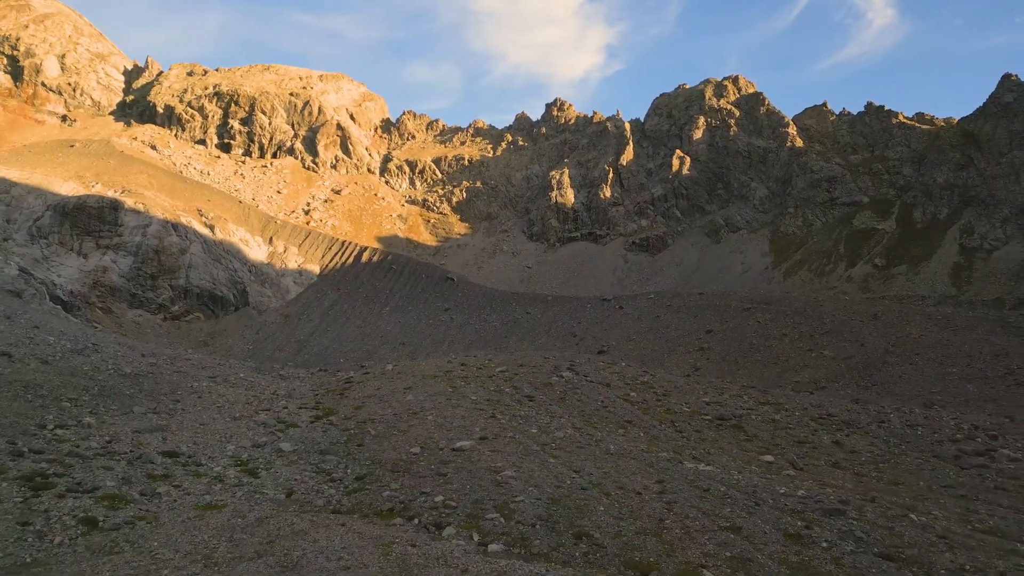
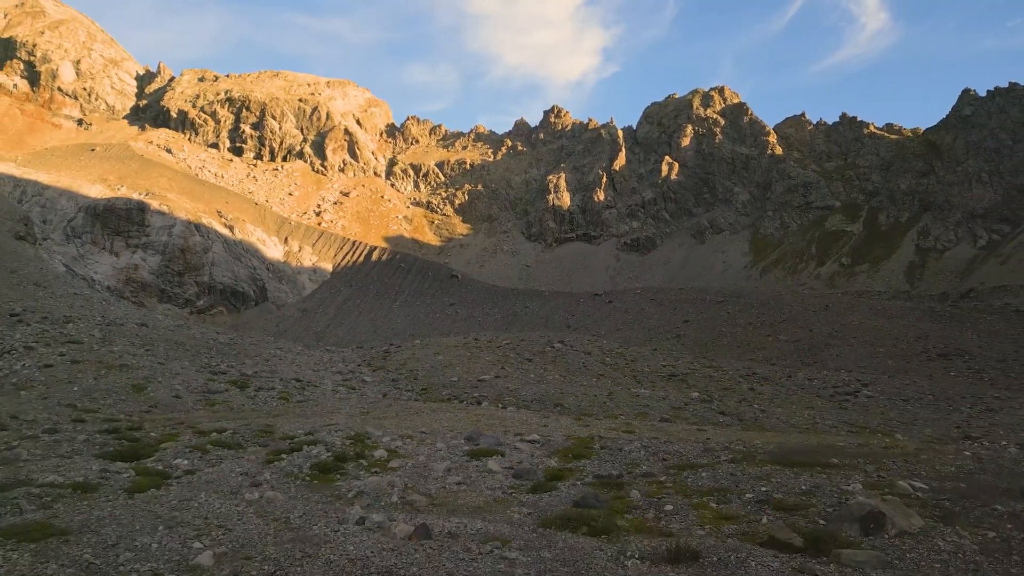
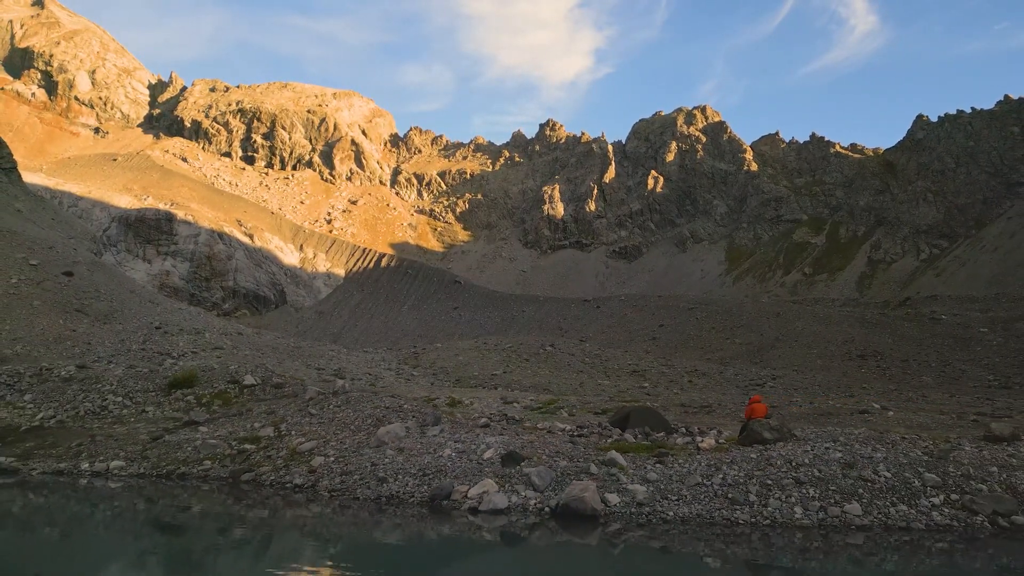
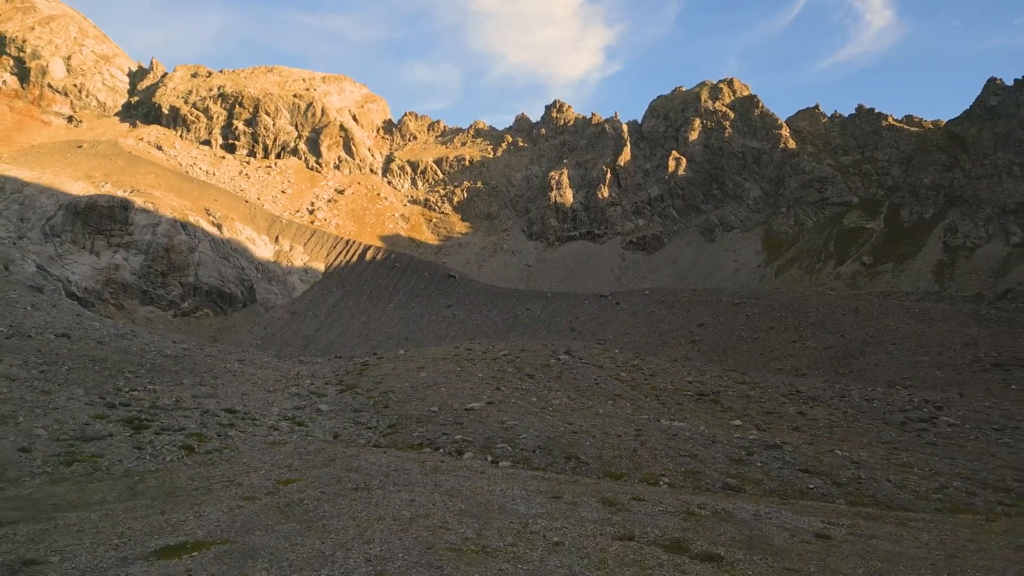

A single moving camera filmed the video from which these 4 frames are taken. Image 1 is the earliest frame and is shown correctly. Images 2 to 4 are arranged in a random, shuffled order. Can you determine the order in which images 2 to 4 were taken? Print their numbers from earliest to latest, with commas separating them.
4, 2, 3
